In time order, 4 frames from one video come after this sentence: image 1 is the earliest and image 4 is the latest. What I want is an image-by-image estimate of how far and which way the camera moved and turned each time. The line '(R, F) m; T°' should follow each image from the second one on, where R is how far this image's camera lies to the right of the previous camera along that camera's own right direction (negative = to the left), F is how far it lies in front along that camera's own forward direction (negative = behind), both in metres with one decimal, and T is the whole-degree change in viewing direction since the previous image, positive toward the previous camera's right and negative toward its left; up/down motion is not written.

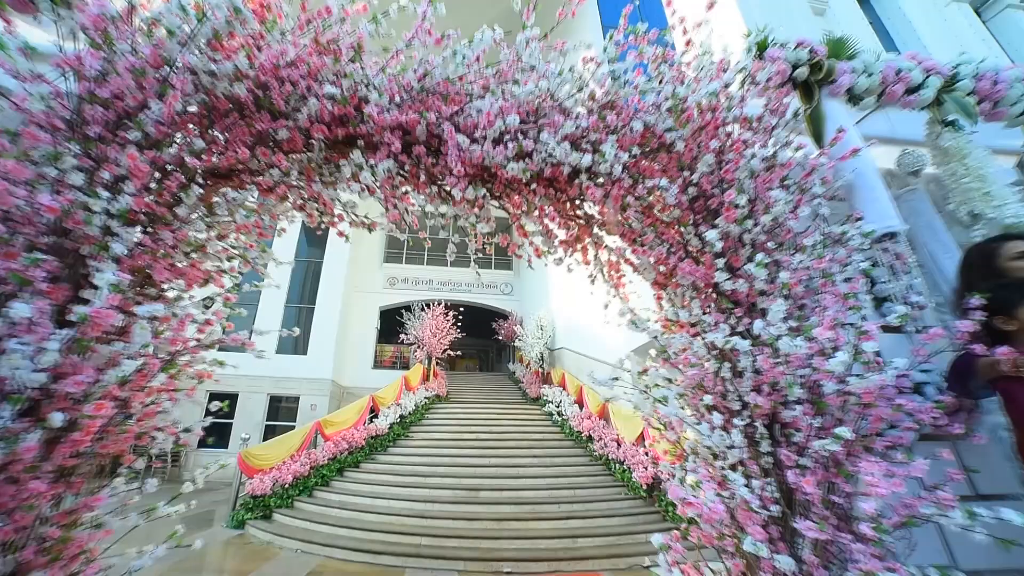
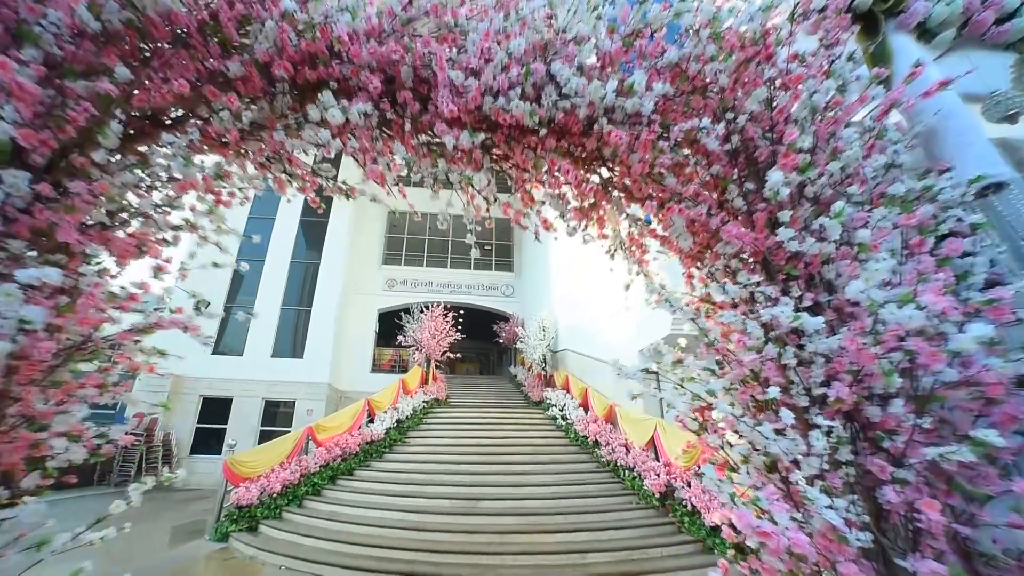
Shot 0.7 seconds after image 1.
(0.0, +0.3) m; 0°
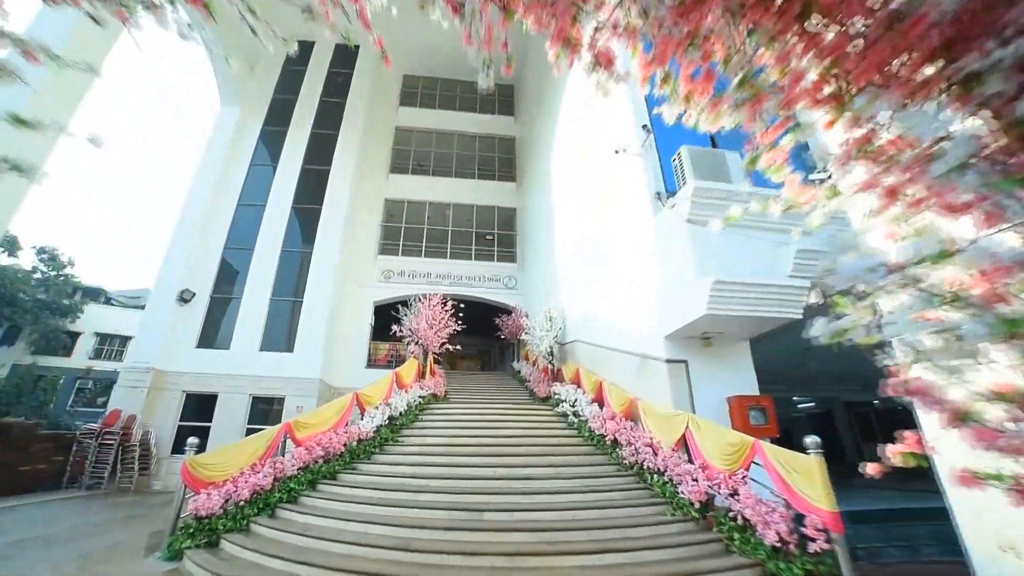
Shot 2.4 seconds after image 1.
(-0.1, +0.8) m; 0°
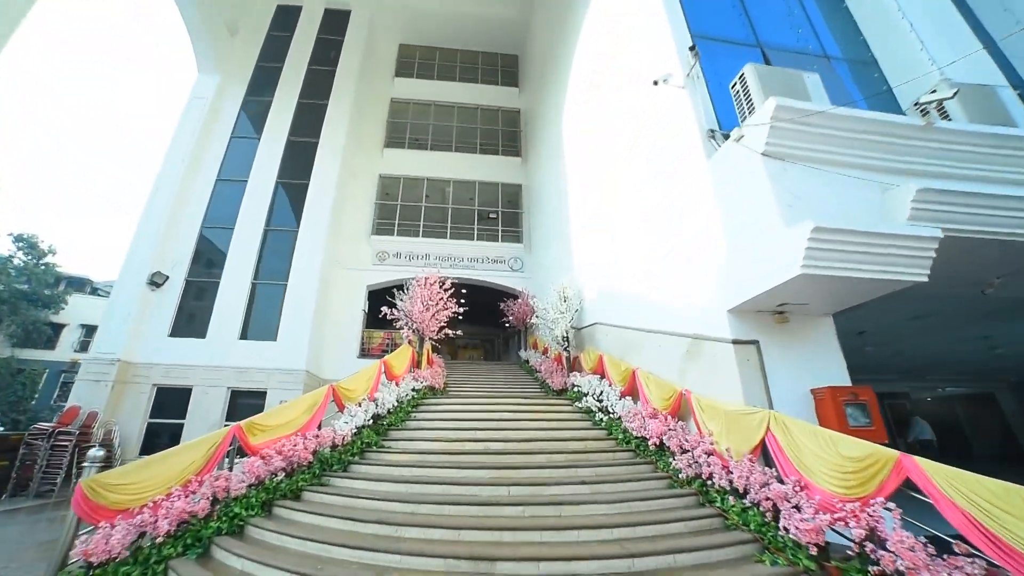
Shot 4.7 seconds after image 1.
(-0.1, +1.2) m; 0°
